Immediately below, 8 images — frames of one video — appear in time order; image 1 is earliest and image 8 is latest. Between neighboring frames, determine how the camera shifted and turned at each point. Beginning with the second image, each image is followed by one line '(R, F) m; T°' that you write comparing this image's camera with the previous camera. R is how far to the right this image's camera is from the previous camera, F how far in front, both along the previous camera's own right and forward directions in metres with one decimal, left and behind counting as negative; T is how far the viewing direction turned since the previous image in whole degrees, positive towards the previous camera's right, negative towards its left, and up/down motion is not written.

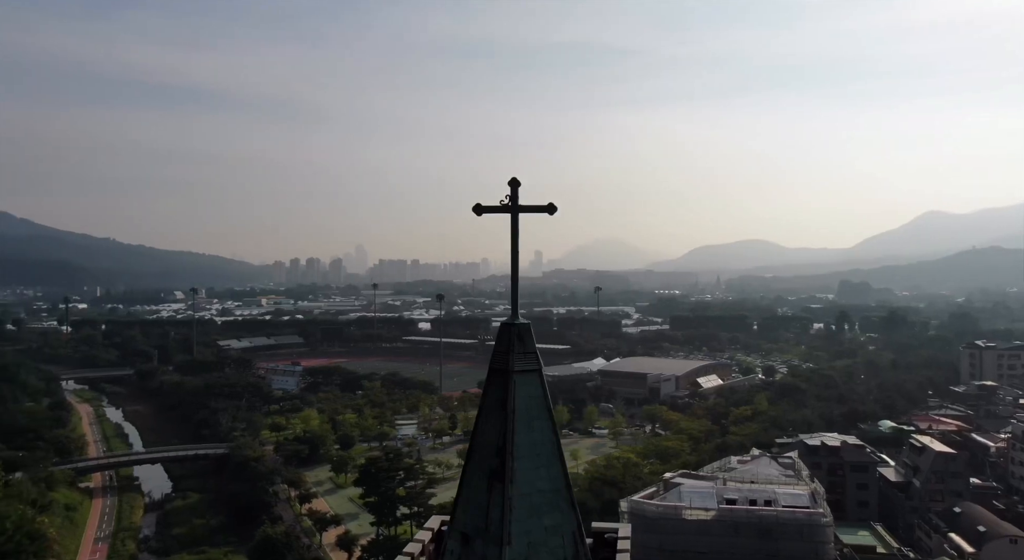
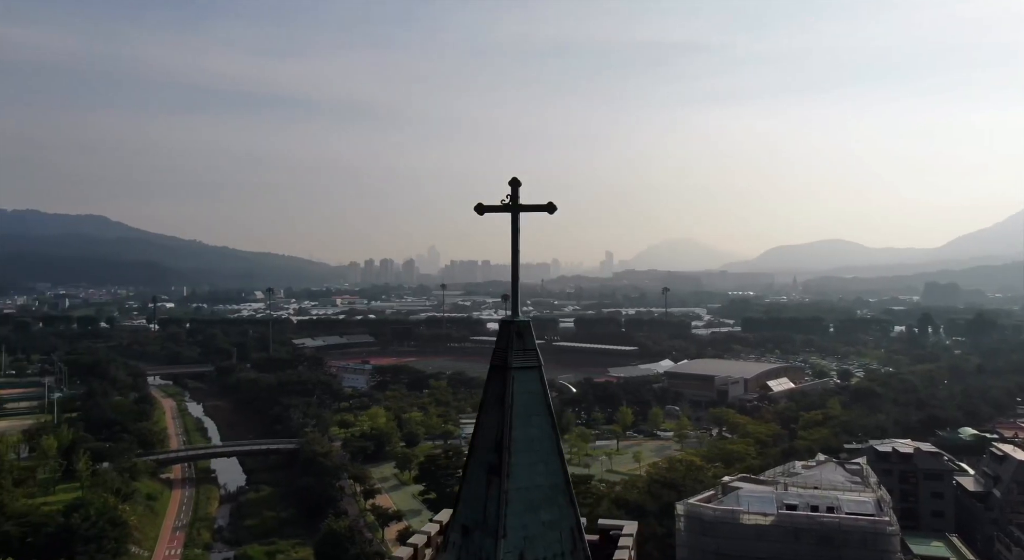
(+0.8, -0.2) m; -5°
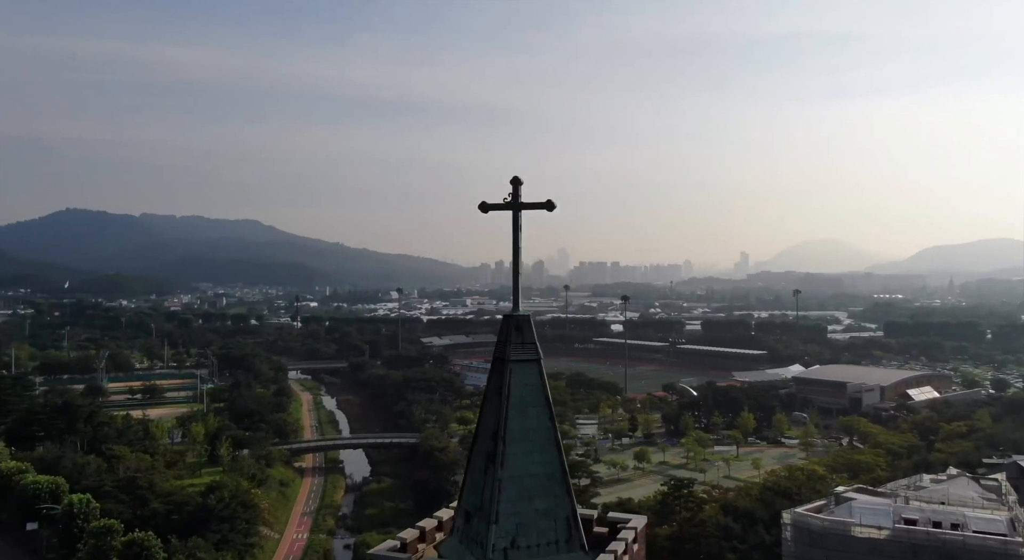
(+1.5, -0.2) m; -10°
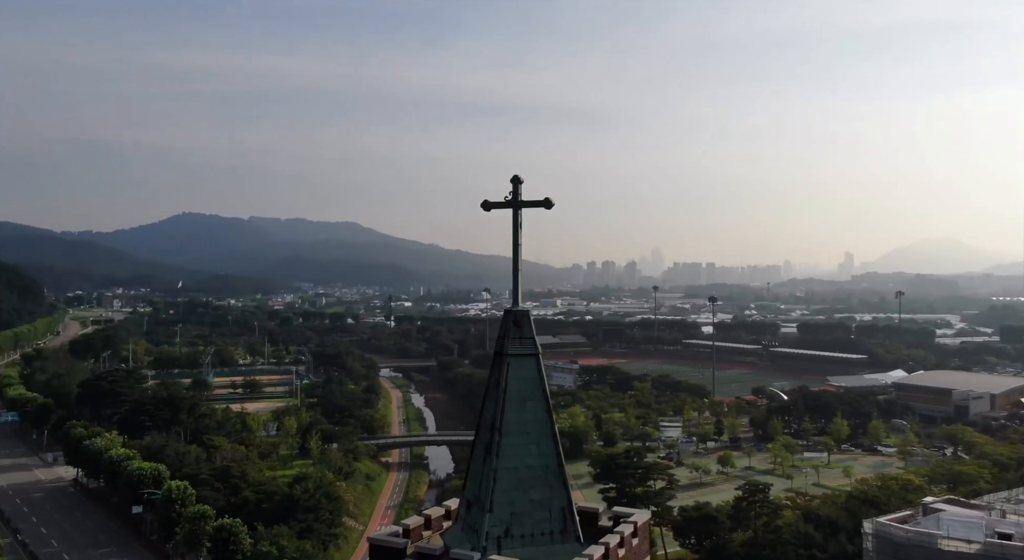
(+1.1, -0.1) m; -7°
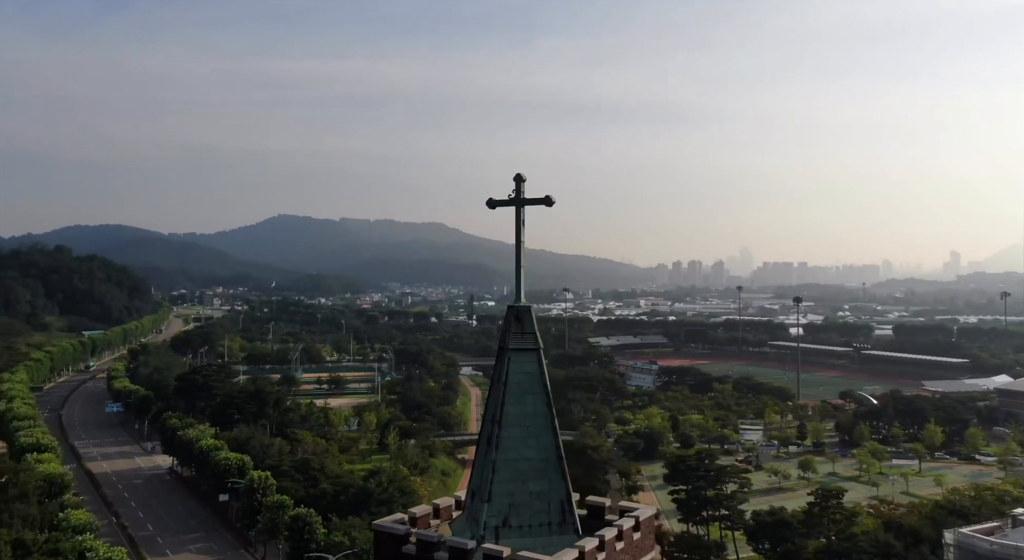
(+1.0, -0.1) m; -7°
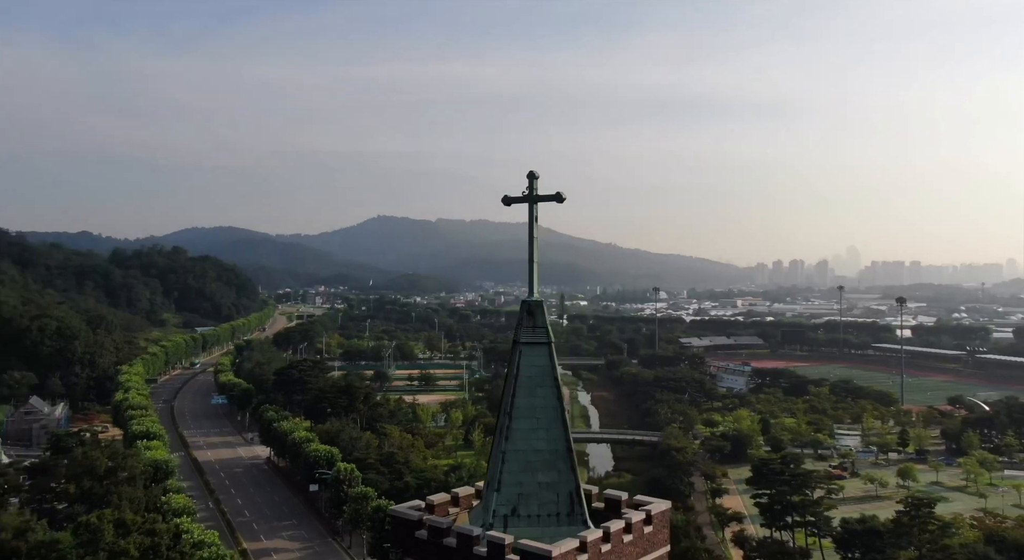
(+1.0, -0.1) m; -7°
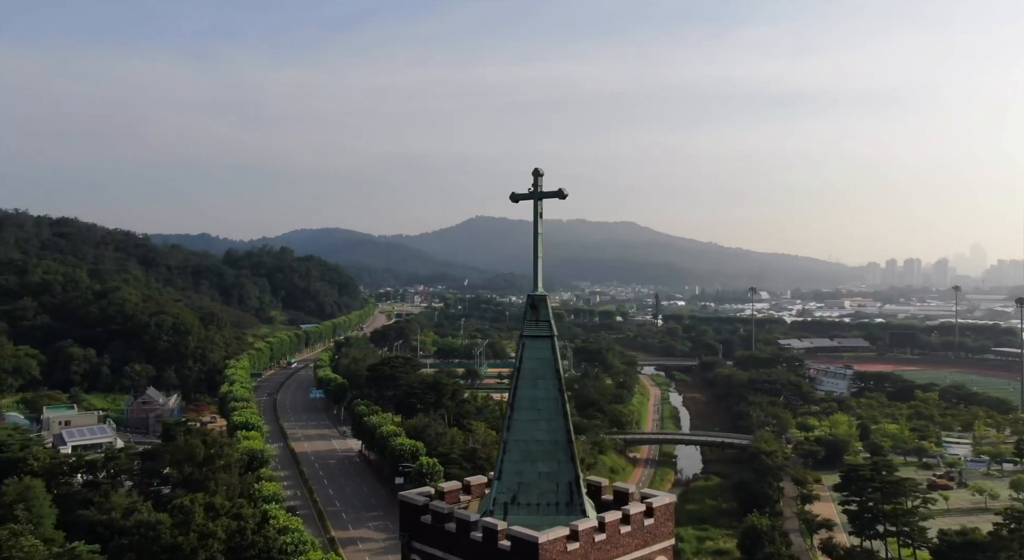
(+1.2, +0.1) m; -8°
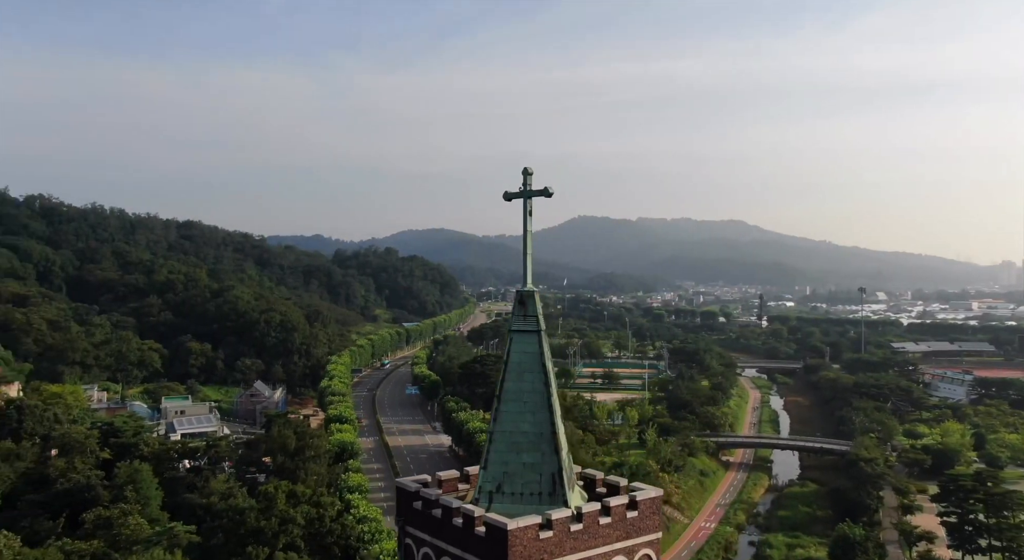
(+1.4, +0.2) m; -8°
